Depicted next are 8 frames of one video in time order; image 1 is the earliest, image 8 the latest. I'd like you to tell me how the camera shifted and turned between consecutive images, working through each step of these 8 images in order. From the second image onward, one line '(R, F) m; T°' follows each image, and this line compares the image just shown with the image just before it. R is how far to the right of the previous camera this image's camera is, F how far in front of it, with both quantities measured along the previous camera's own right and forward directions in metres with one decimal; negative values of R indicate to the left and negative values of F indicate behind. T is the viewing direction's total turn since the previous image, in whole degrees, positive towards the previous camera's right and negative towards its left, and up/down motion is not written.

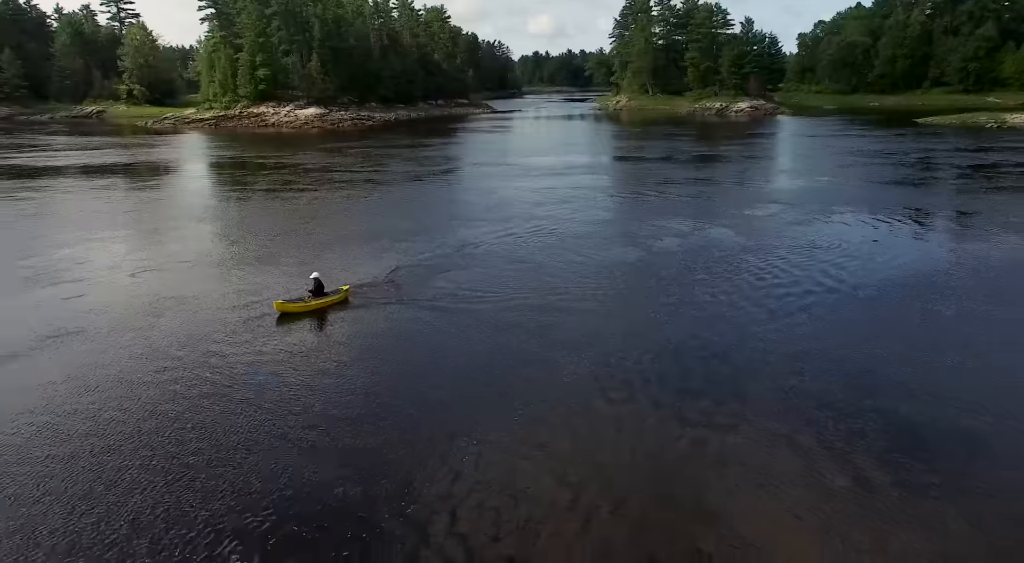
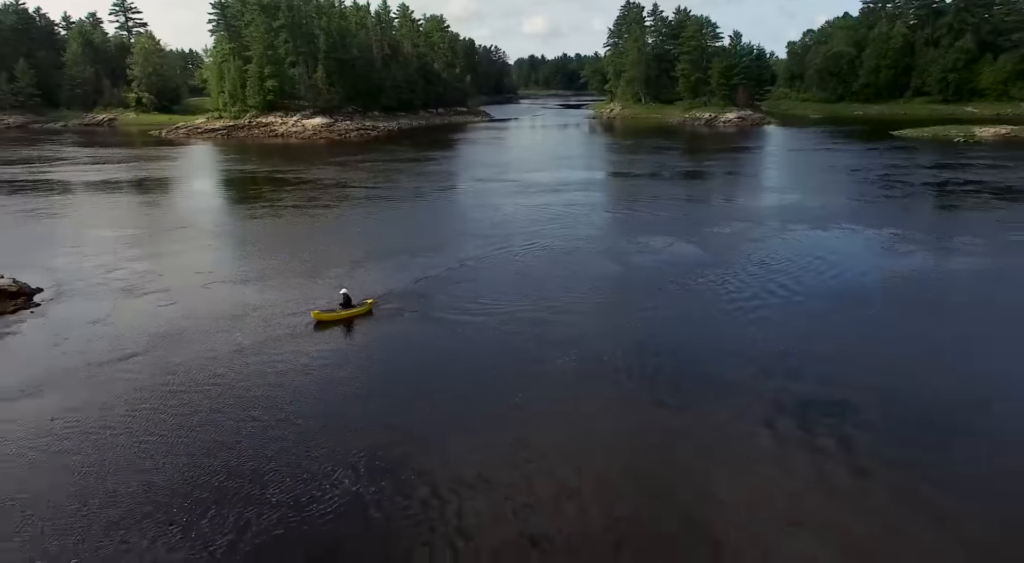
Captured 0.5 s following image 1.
(-0.2, -2.0) m; 0°
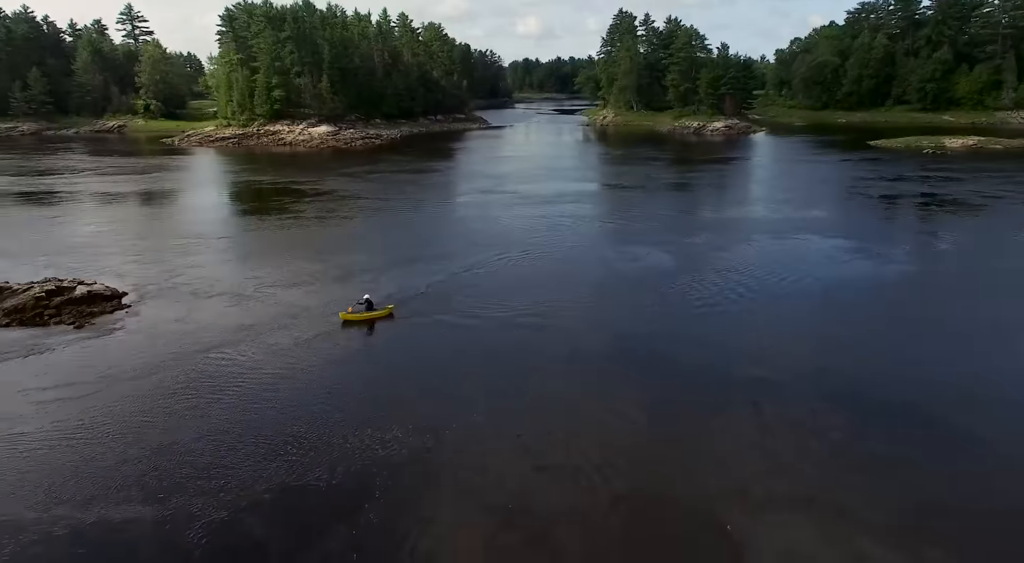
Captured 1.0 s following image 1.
(-0.2, -2.1) m; 0°
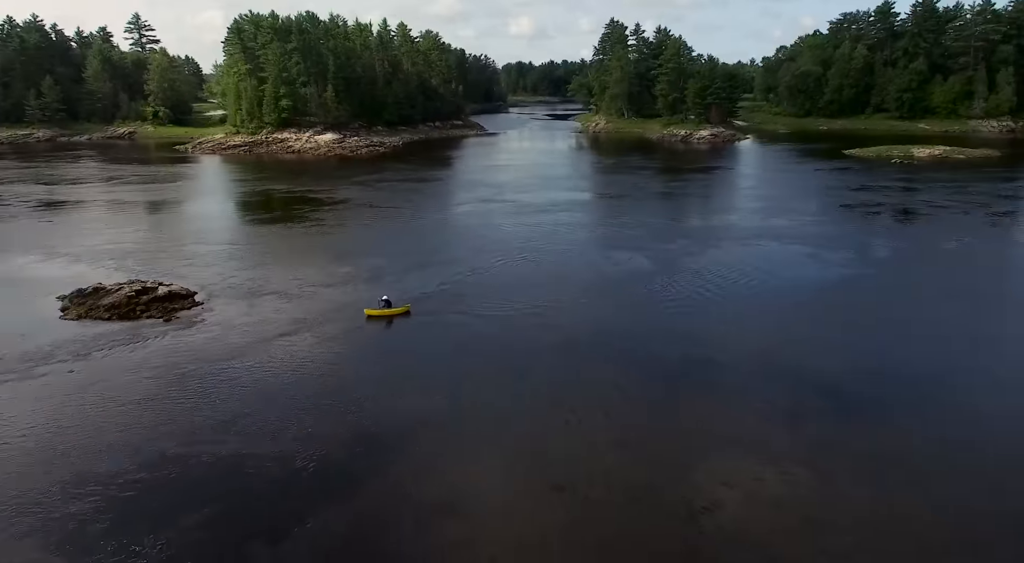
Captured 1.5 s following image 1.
(-0.3, -2.5) m; +1°
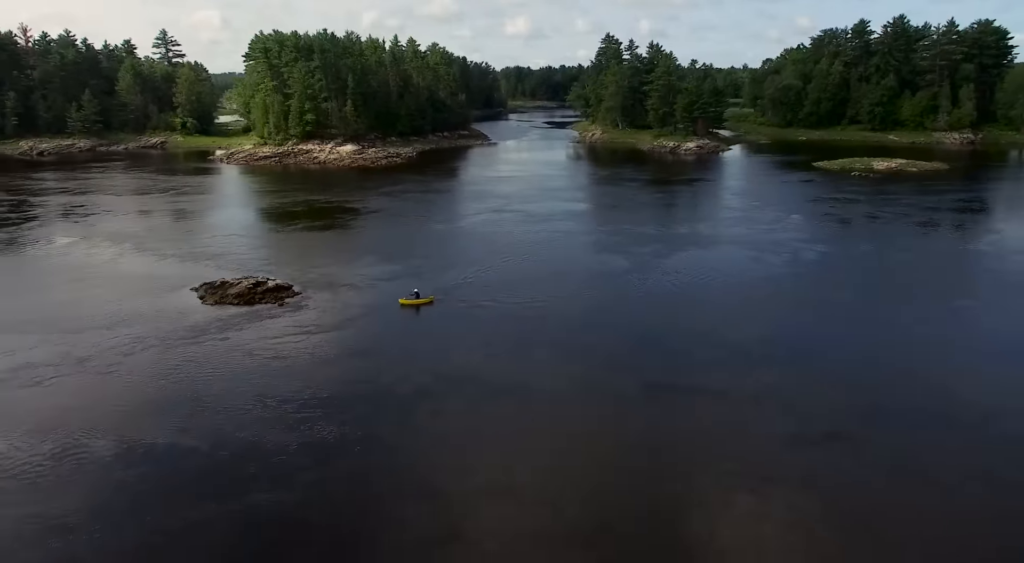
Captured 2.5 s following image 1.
(-0.5, -5.0) m; 0°
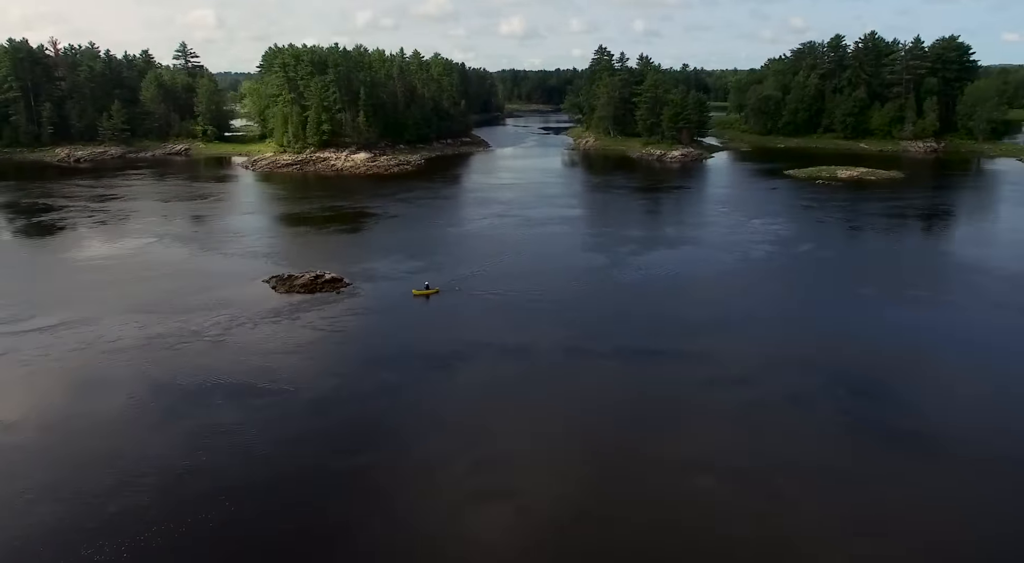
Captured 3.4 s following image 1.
(-0.4, -5.0) m; 0°
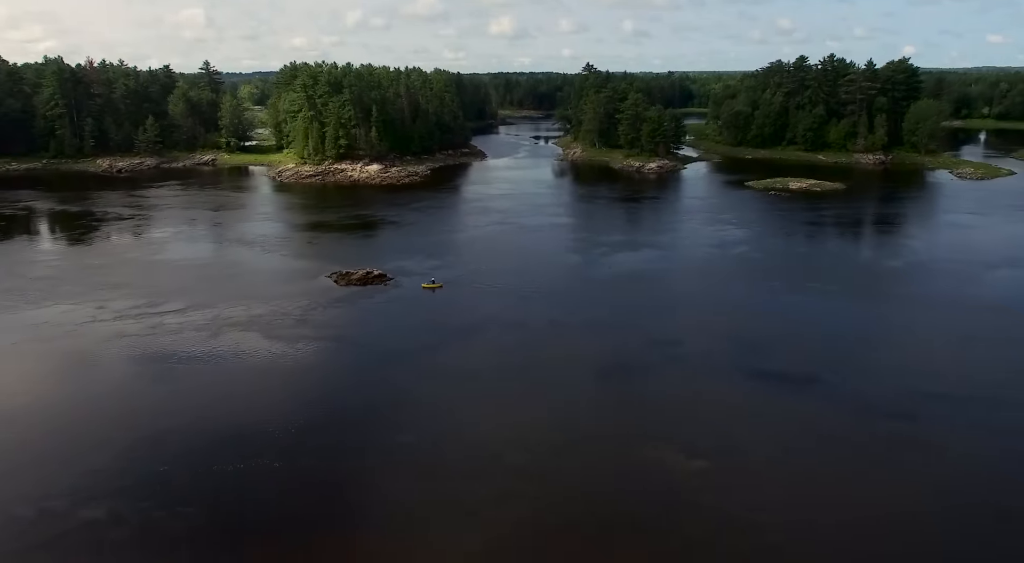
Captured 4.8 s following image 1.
(-0.5, -7.7) m; +1°
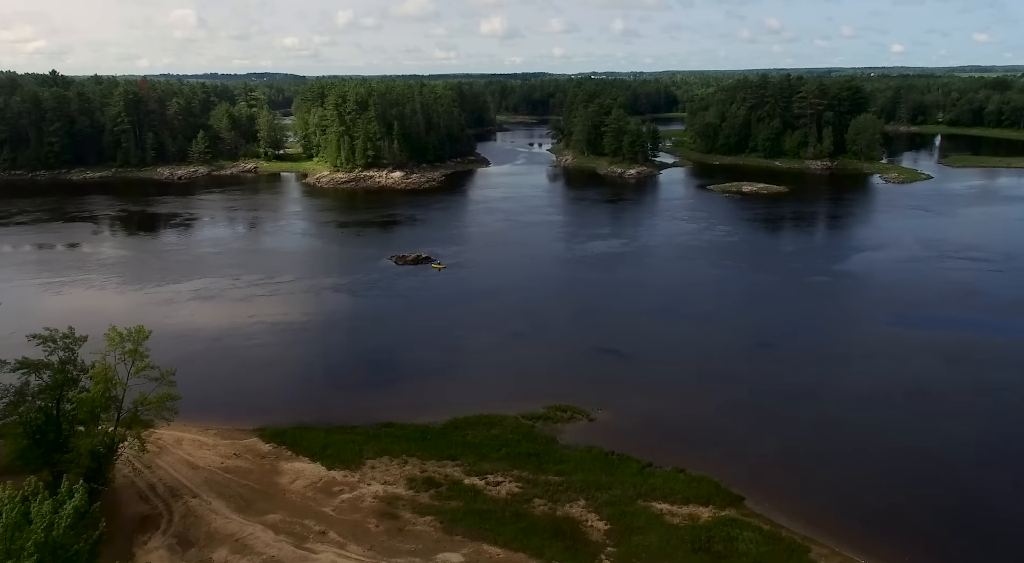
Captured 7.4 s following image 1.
(-1.0, -12.2) m; +1°
